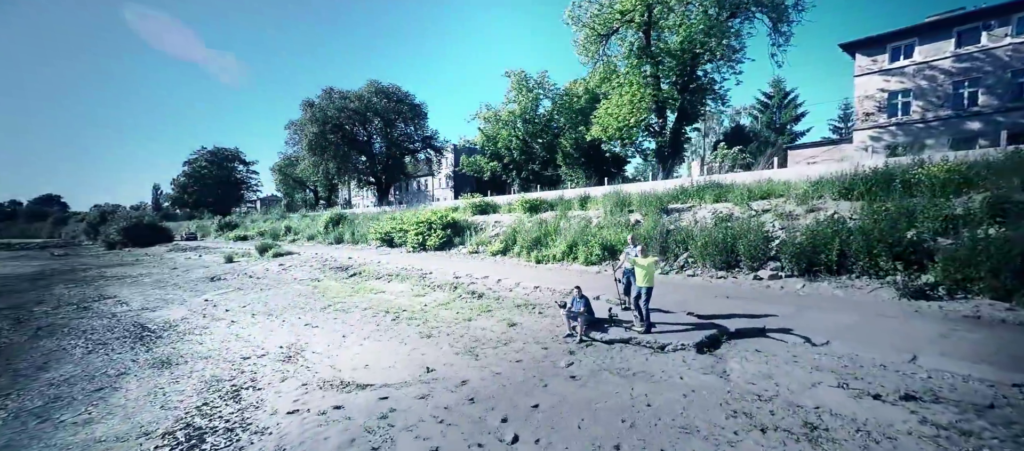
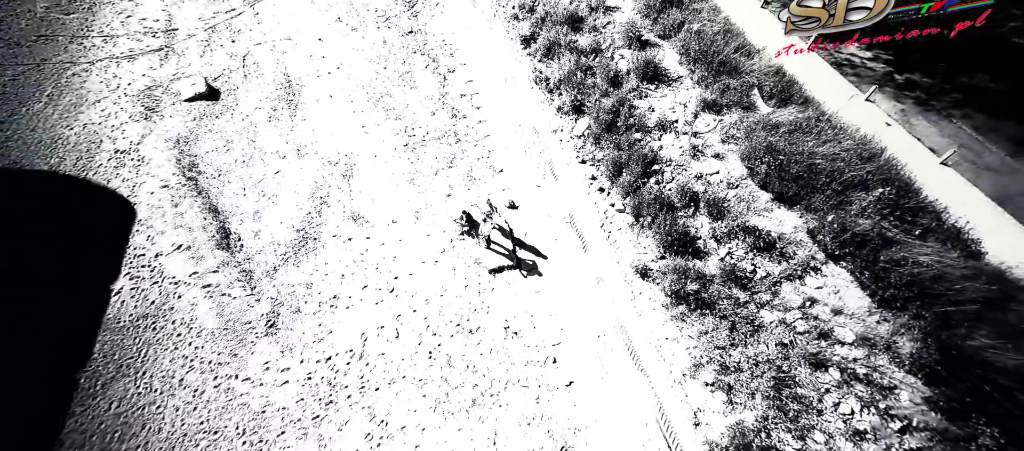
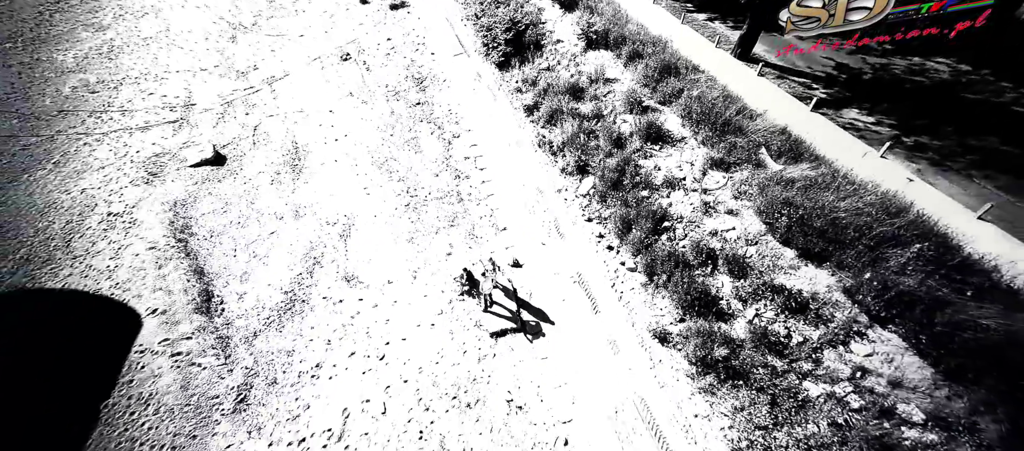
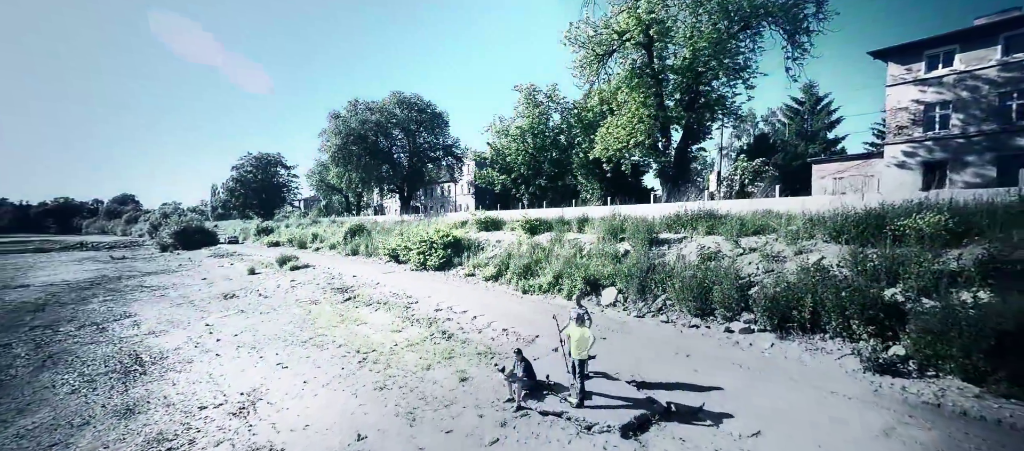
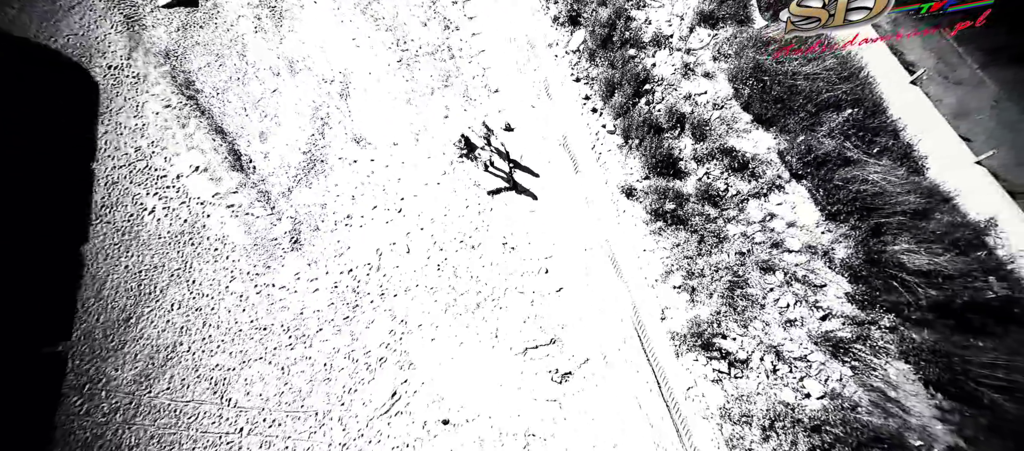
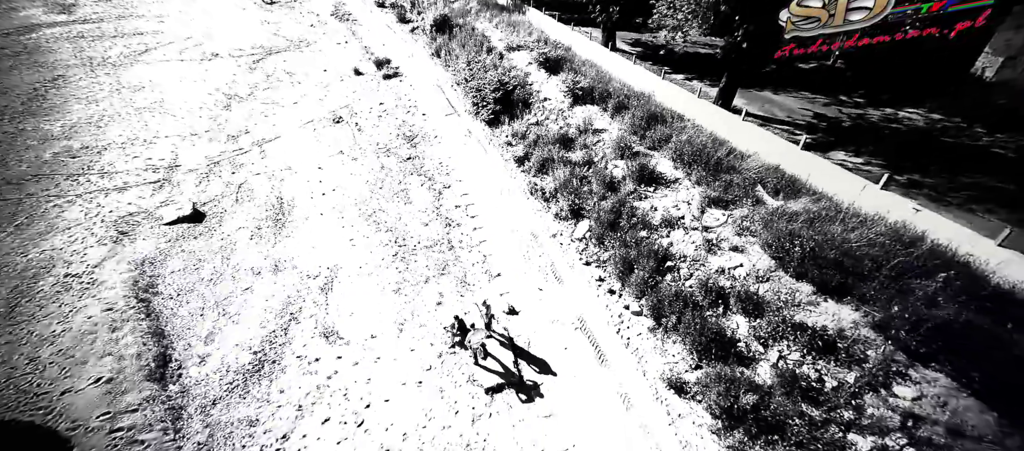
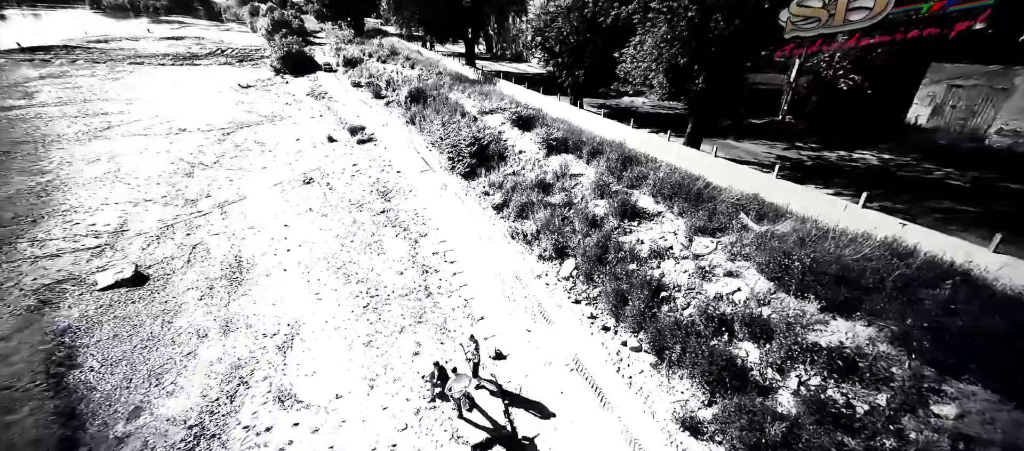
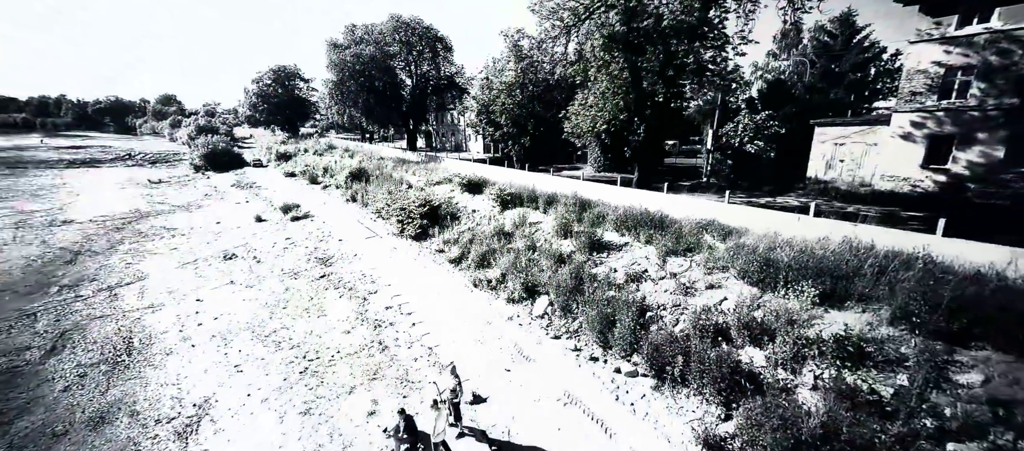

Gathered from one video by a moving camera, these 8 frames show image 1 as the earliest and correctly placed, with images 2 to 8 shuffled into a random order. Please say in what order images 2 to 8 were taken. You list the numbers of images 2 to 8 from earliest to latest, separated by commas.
4, 8, 7, 6, 3, 2, 5
